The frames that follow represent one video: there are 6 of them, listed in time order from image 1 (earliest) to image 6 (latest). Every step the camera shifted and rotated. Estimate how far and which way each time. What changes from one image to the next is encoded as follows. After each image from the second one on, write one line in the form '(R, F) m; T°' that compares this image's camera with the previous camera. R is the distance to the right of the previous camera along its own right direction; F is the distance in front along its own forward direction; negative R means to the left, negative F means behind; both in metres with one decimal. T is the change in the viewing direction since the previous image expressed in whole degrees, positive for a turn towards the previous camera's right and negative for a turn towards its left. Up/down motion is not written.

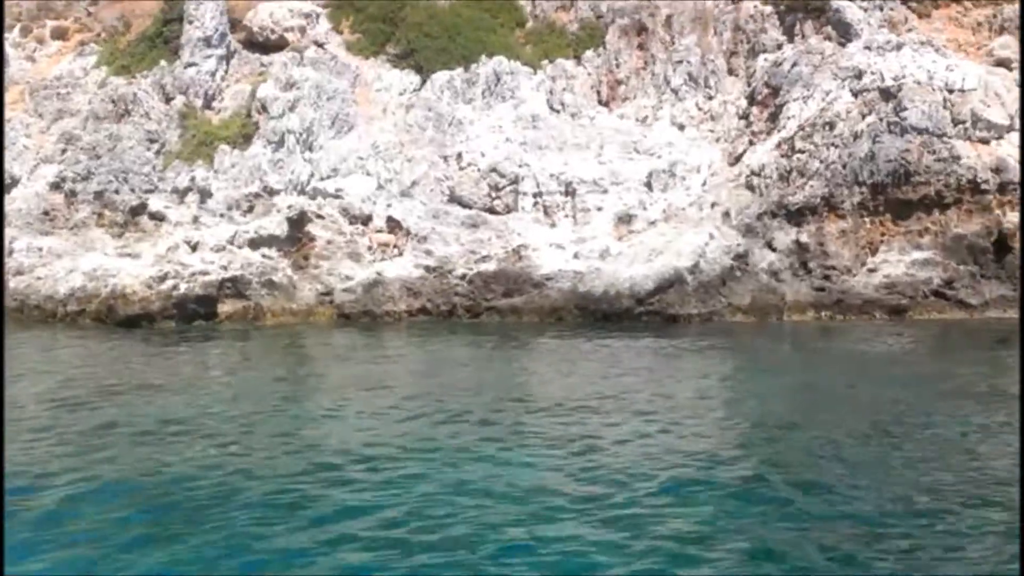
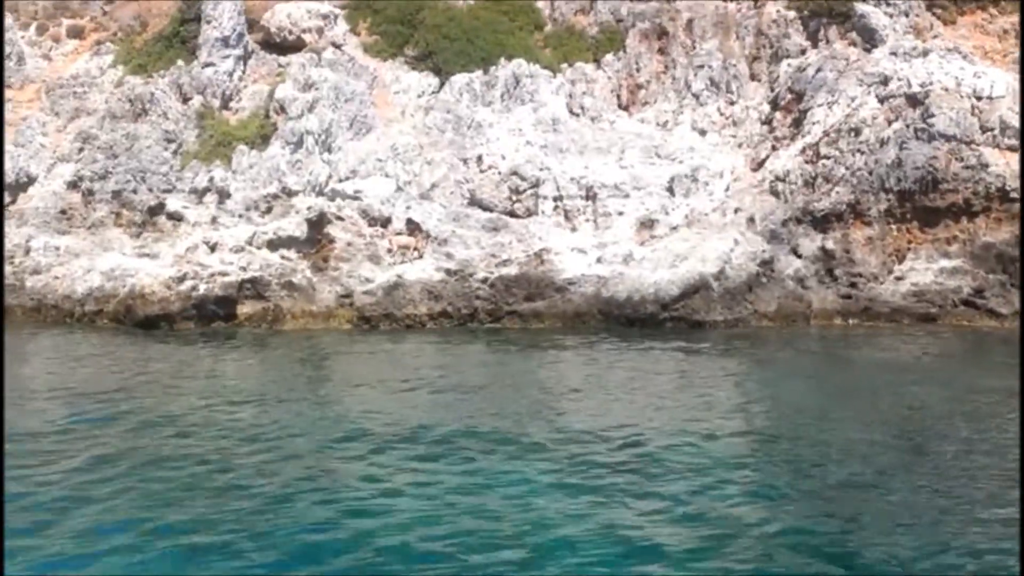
(-0.3, +0.2) m; 0°
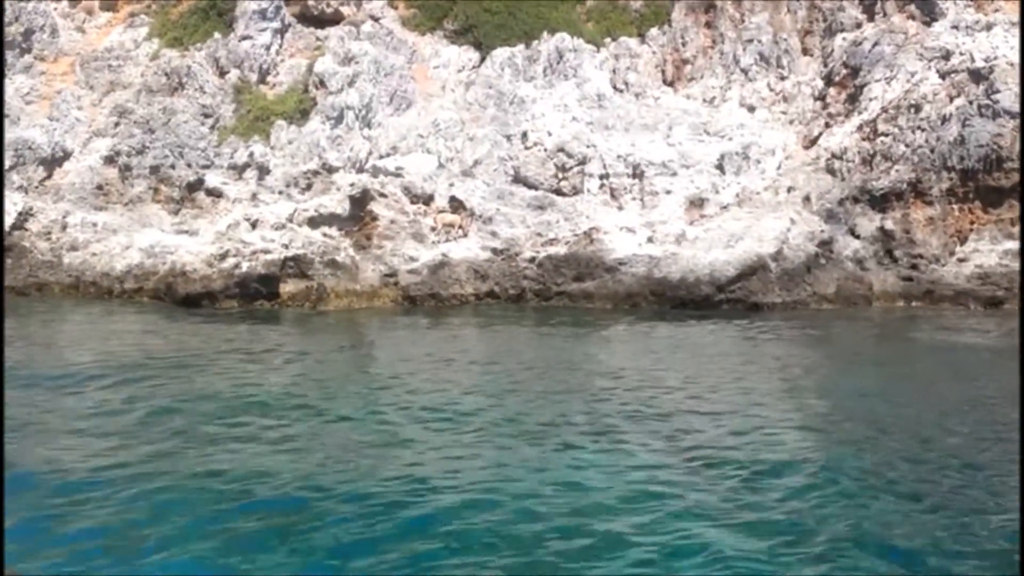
(-0.4, +0.5) m; -1°
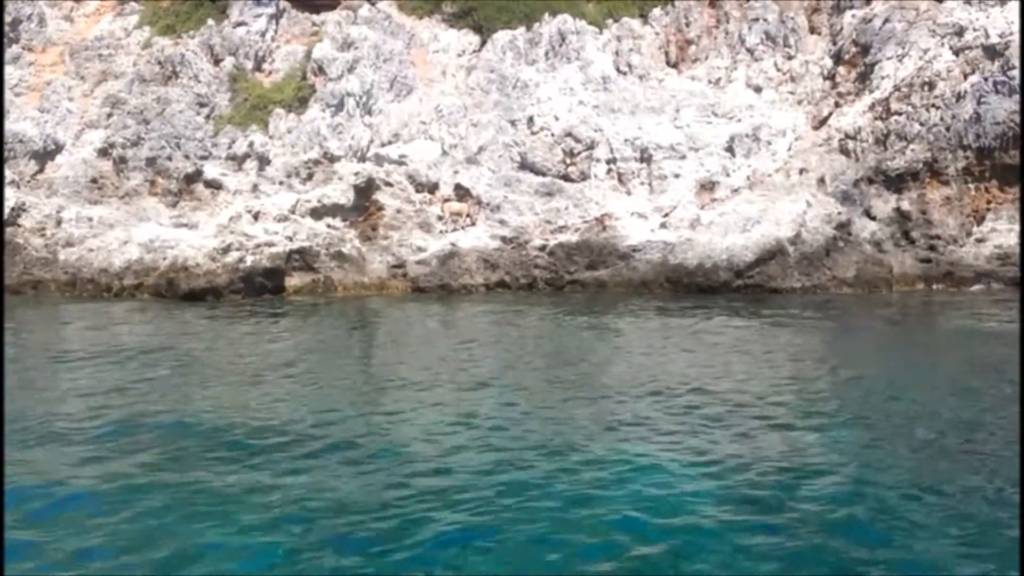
(-0.4, +0.4) m; +1°
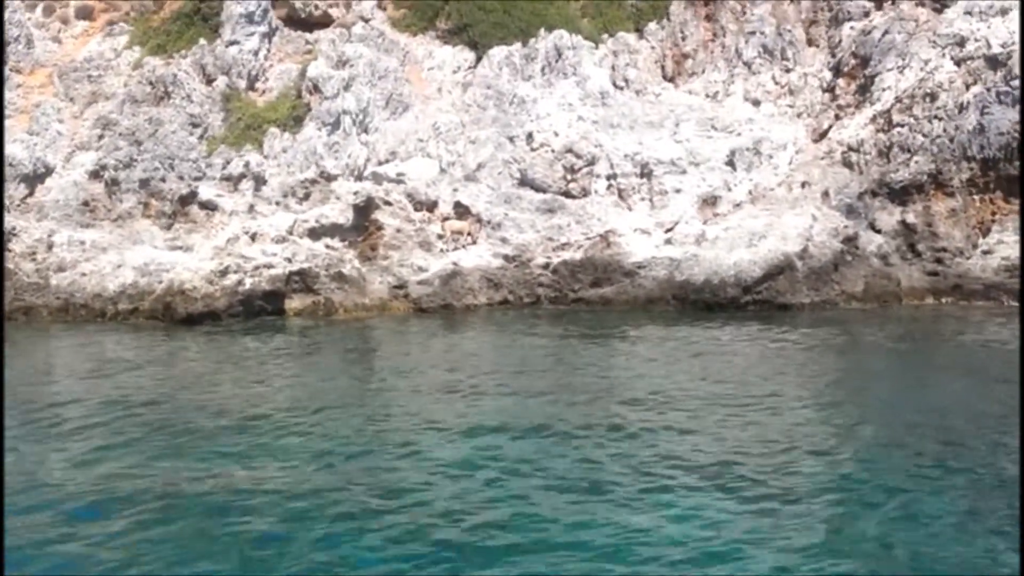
(-0.3, +0.3) m; +1°
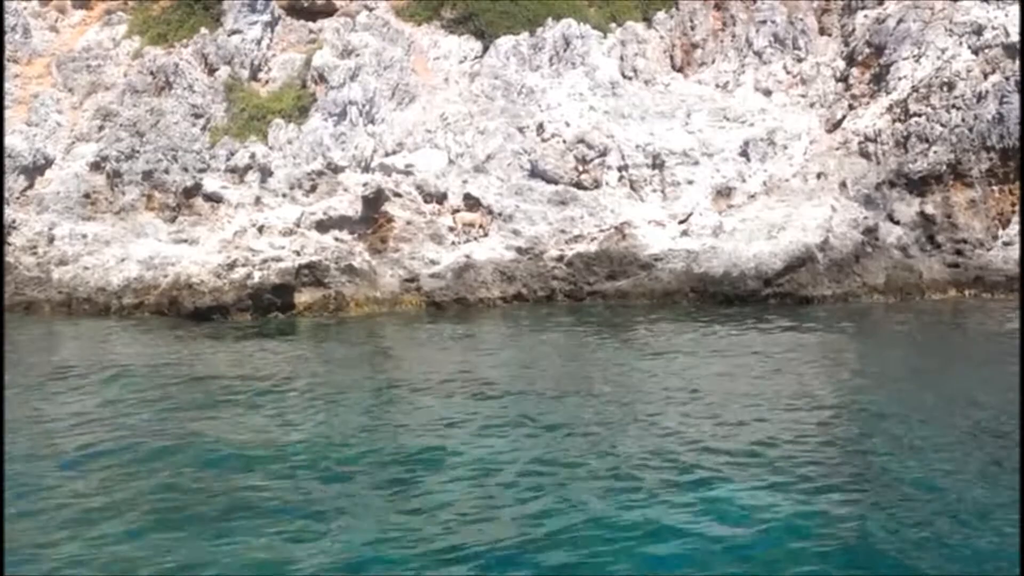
(-0.3, +0.3) m; +1°
